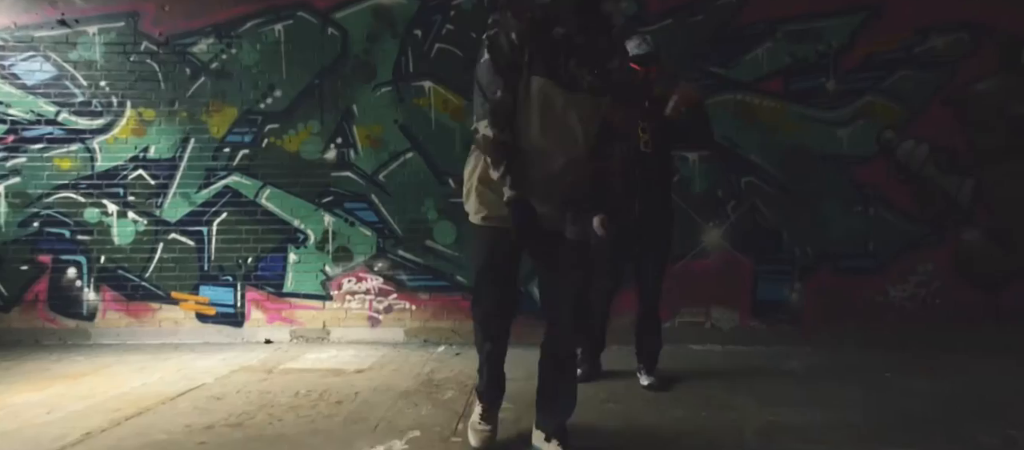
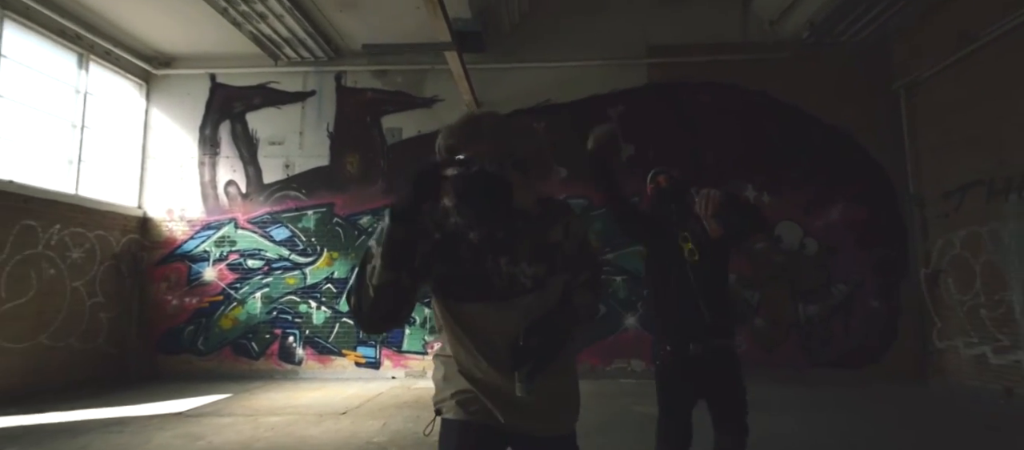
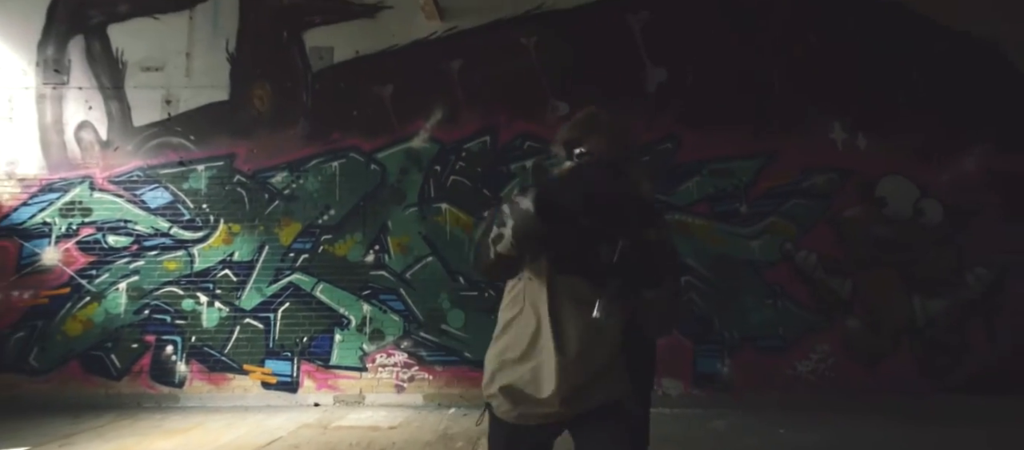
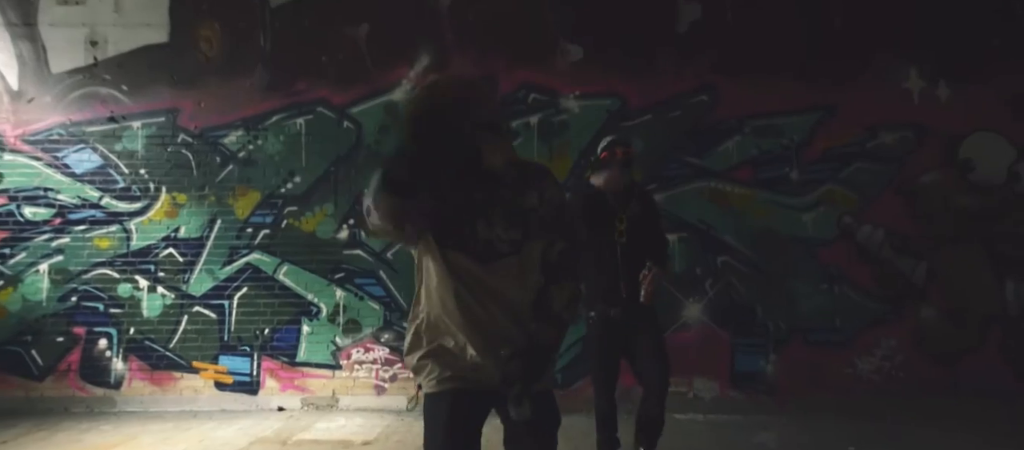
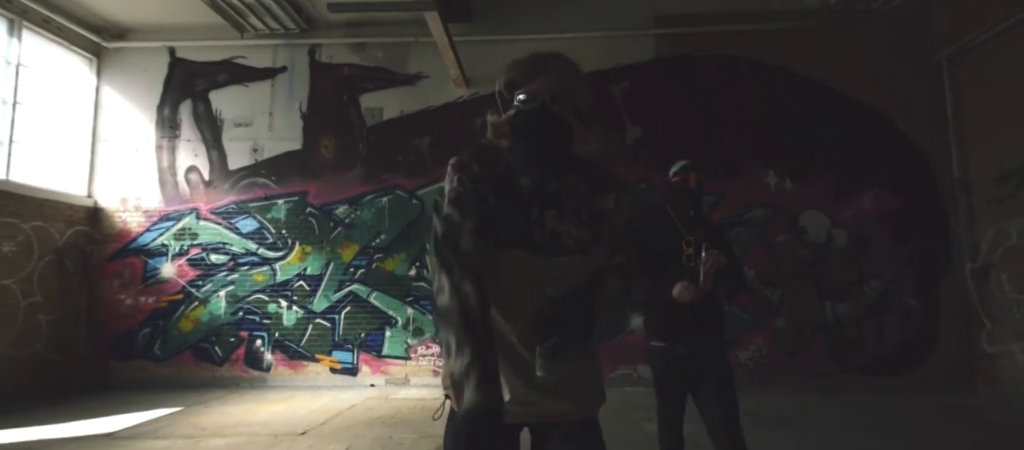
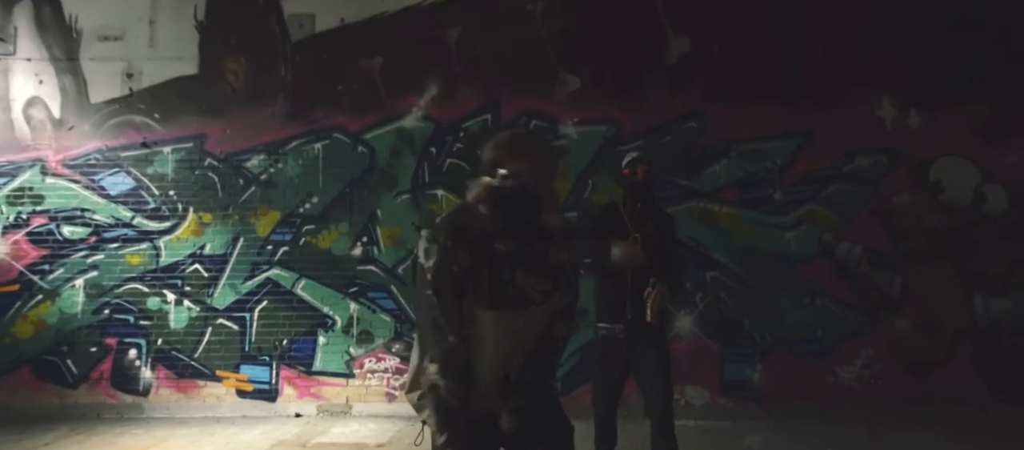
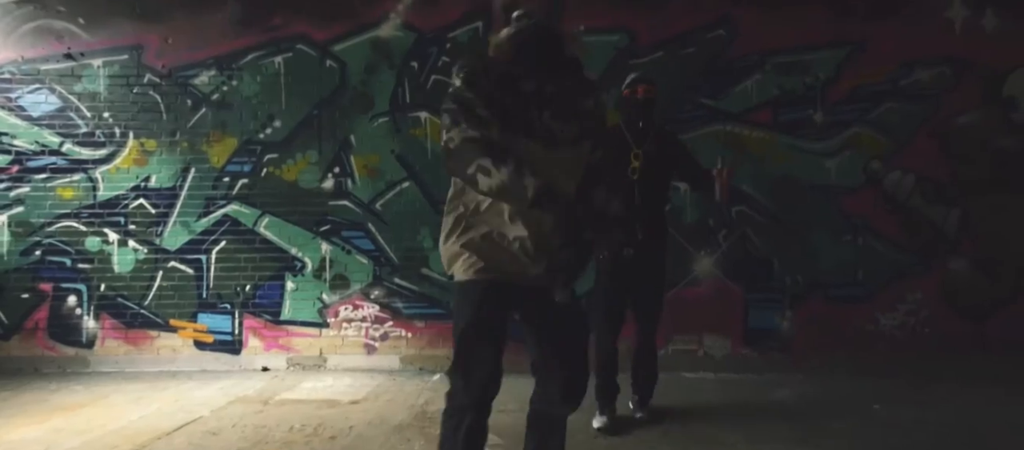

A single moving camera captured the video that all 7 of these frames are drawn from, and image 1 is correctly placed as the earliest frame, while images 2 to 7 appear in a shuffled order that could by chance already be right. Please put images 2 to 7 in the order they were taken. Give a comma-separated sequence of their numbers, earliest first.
7, 4, 6, 3, 5, 2
